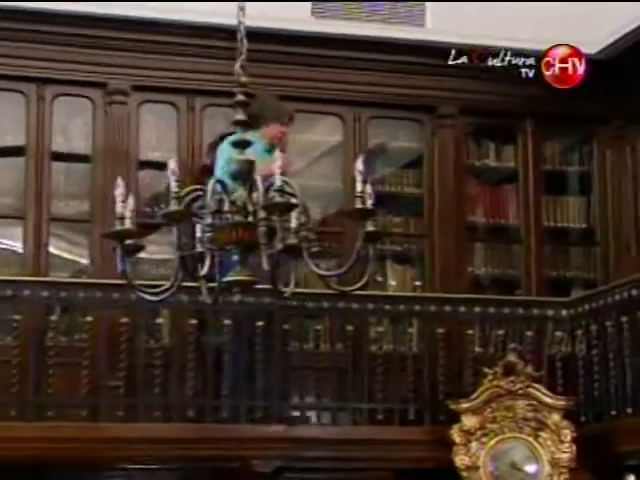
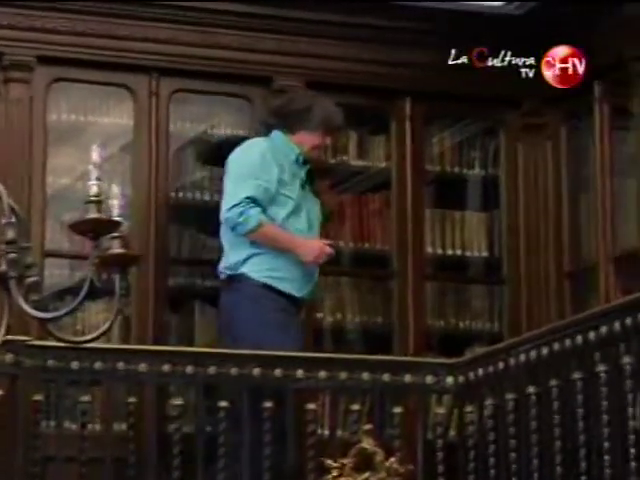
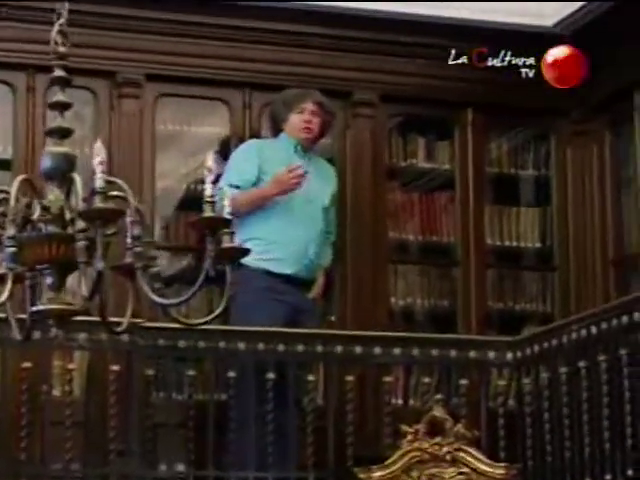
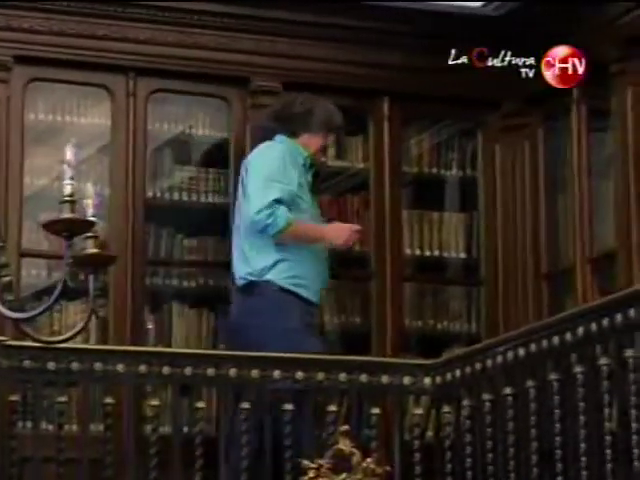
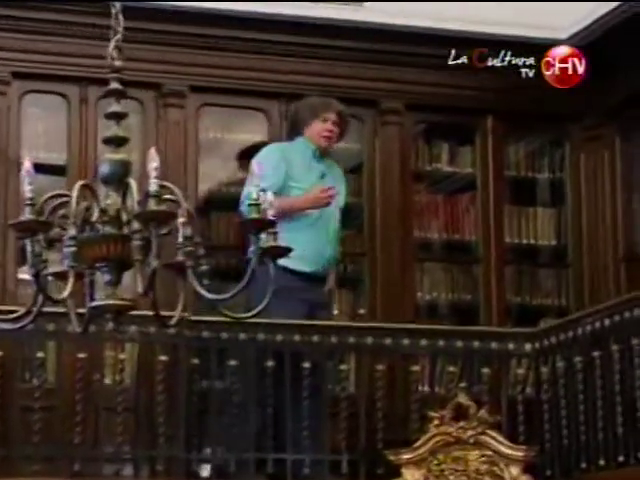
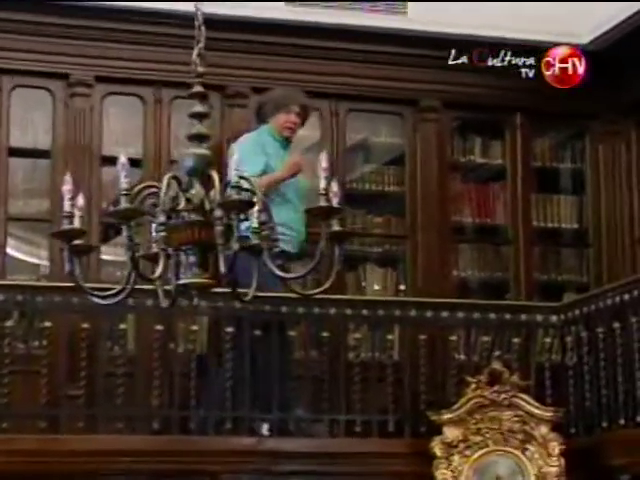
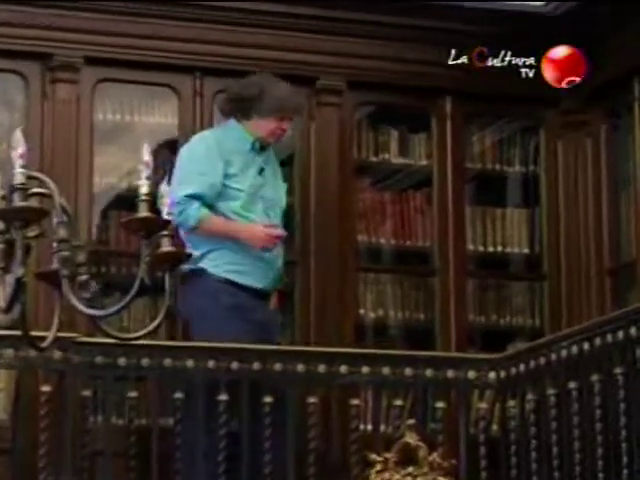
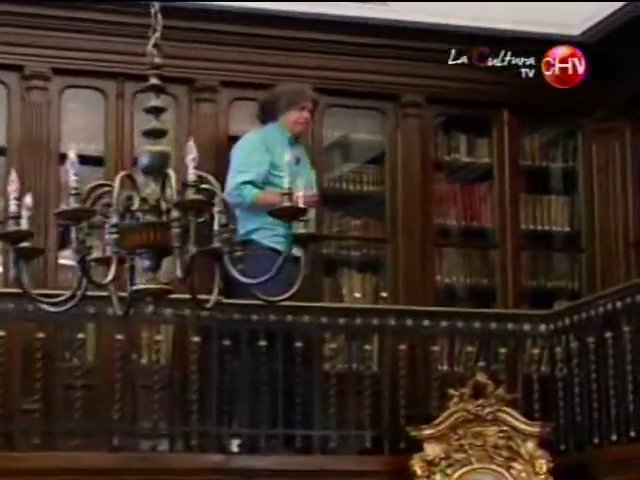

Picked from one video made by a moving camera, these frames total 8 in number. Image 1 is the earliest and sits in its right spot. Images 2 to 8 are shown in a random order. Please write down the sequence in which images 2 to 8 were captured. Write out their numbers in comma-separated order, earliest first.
6, 8, 5, 3, 7, 2, 4
